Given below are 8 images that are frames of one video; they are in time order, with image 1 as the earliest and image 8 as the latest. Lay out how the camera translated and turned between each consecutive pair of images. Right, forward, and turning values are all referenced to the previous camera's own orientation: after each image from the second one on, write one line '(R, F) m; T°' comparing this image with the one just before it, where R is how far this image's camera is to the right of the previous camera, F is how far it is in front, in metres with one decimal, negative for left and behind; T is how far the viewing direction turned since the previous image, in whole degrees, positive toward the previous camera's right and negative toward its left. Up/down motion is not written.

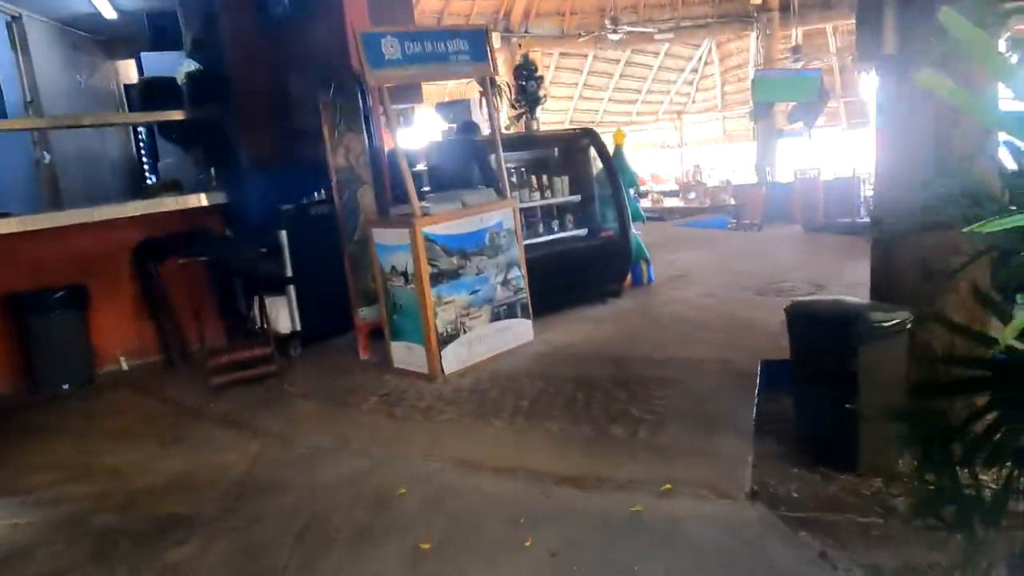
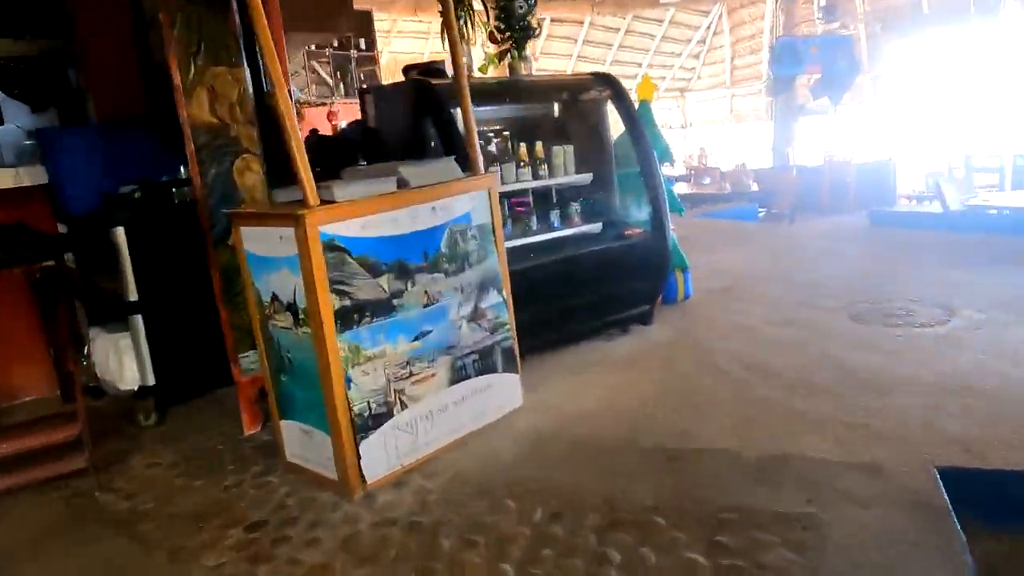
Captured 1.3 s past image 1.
(0.0, +1.5) m; +1°
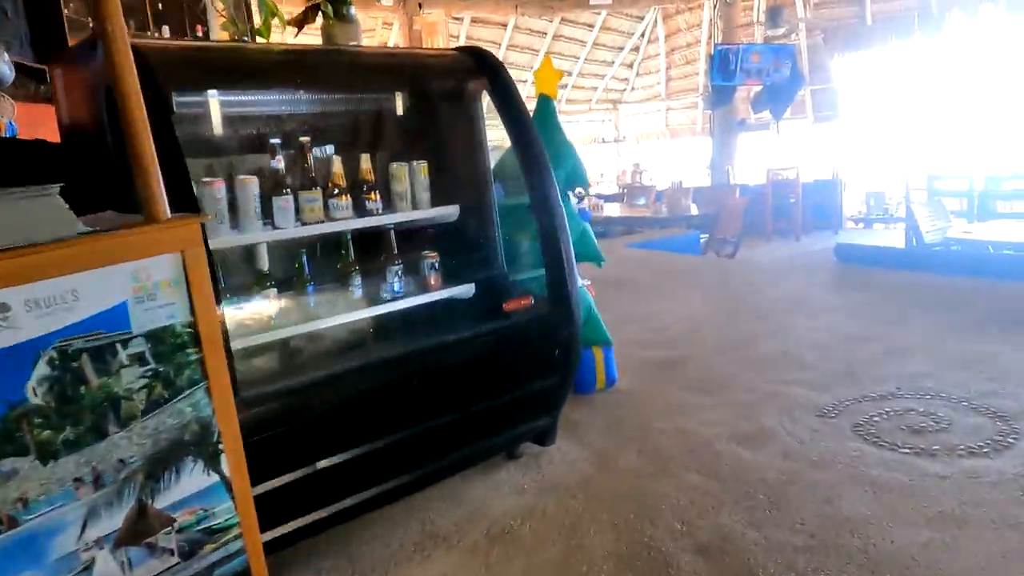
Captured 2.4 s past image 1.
(+0.3, +1.2) m; +5°
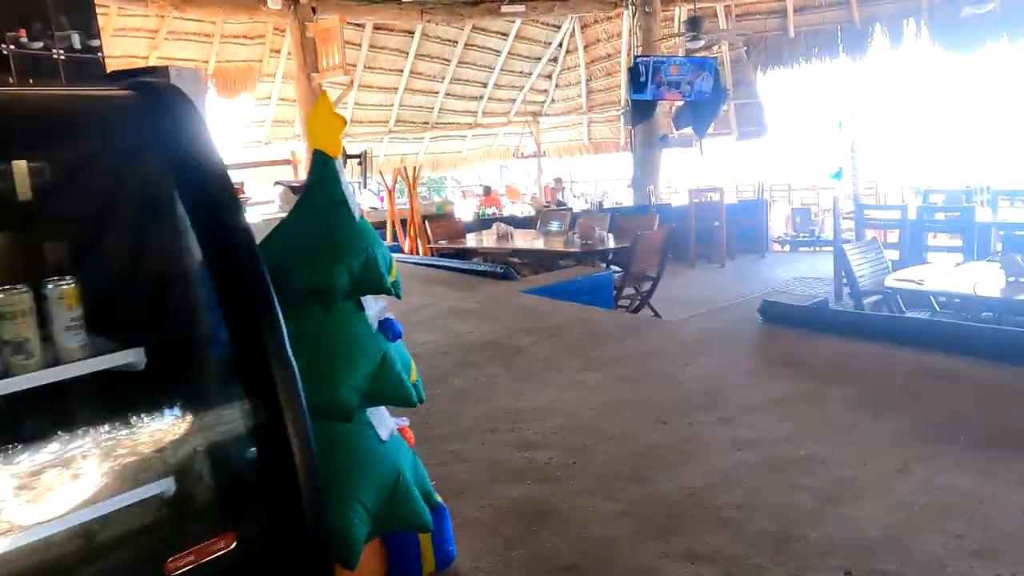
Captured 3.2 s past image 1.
(+0.3, +0.8) m; +5°
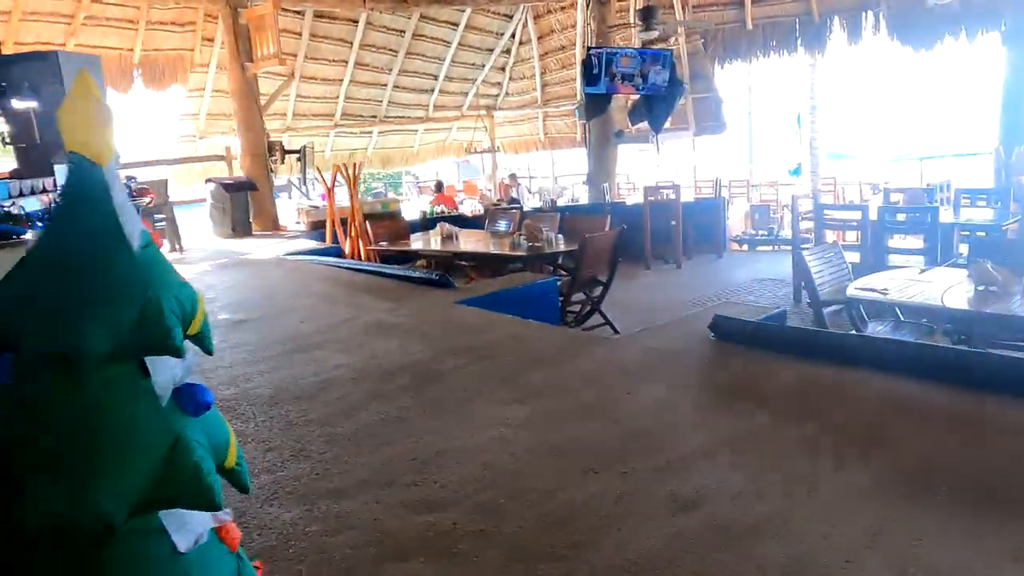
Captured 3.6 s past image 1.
(+0.2, +0.4) m; +3°
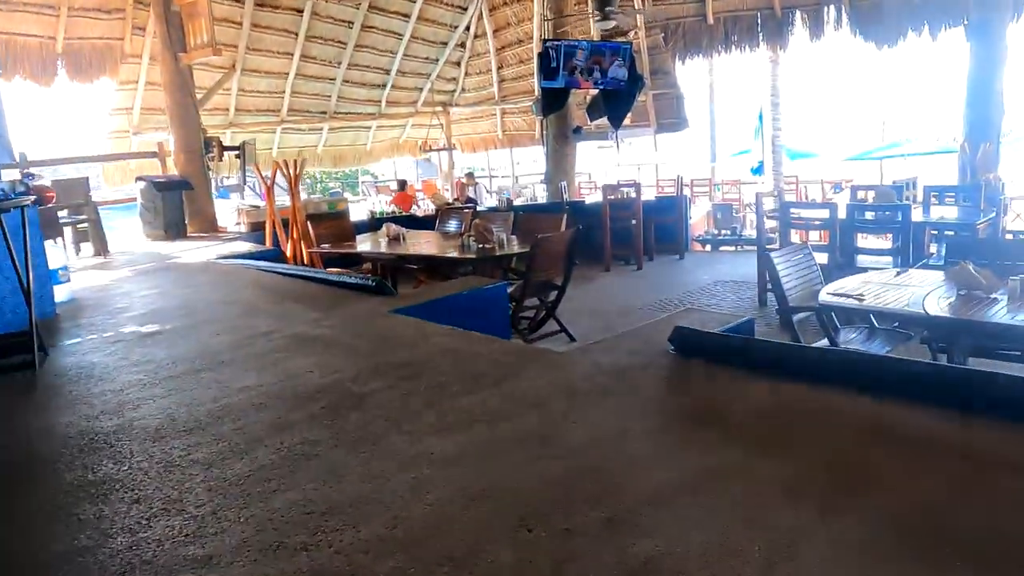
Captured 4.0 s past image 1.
(+0.1, +0.4) m; +3°
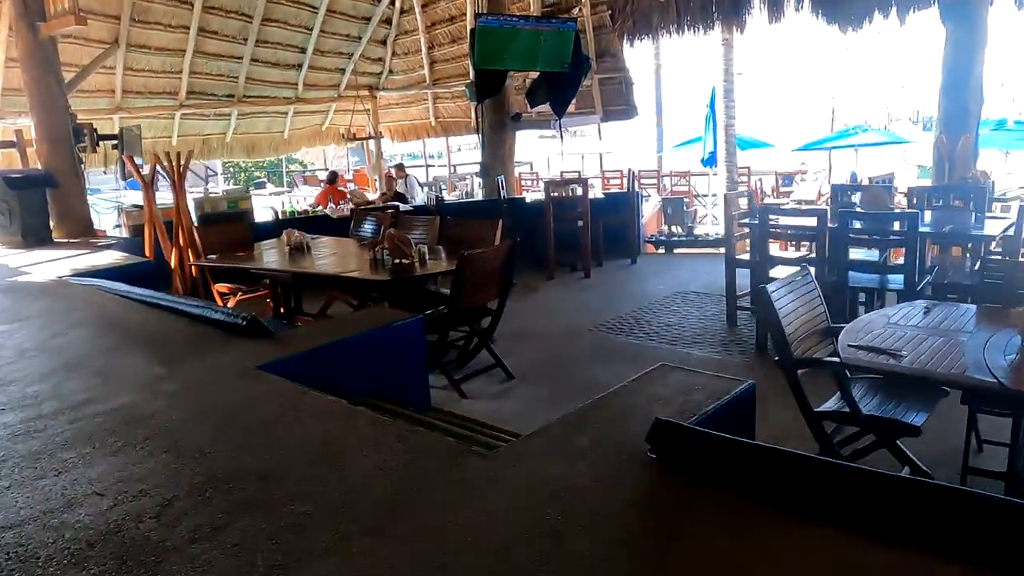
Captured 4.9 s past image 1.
(+0.1, +1.0) m; +4°
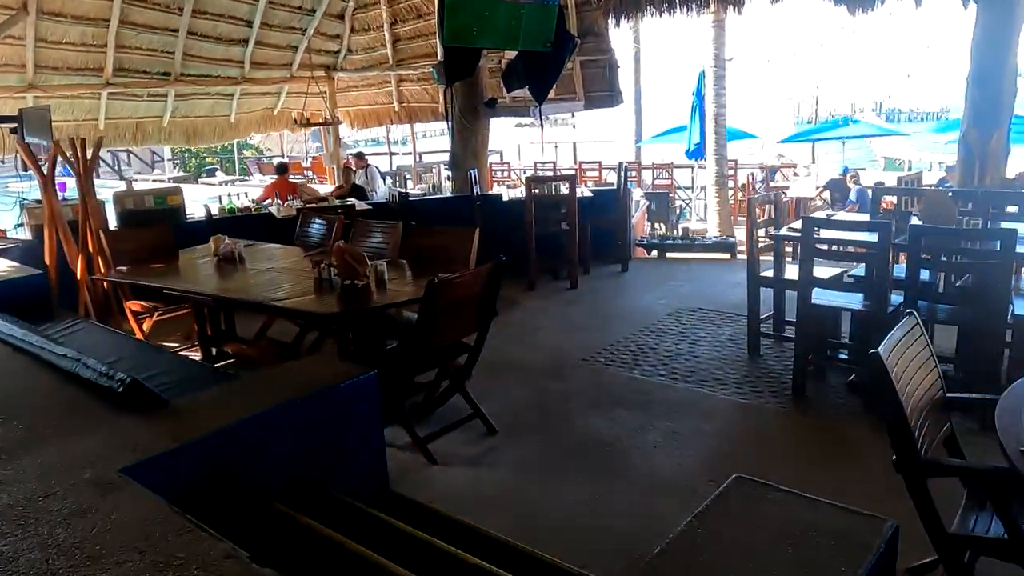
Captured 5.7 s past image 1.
(-0.1, +0.9) m; +3°
